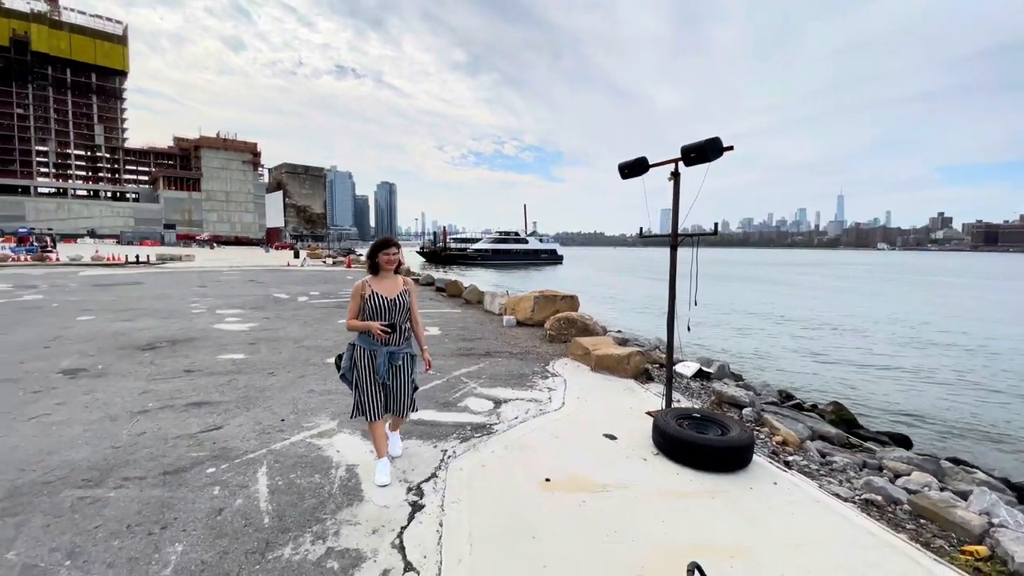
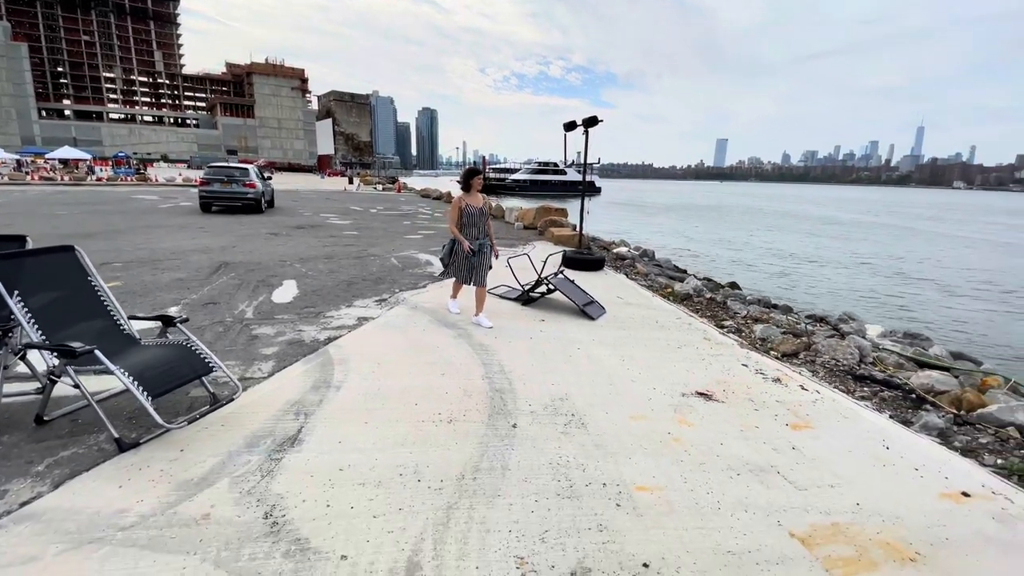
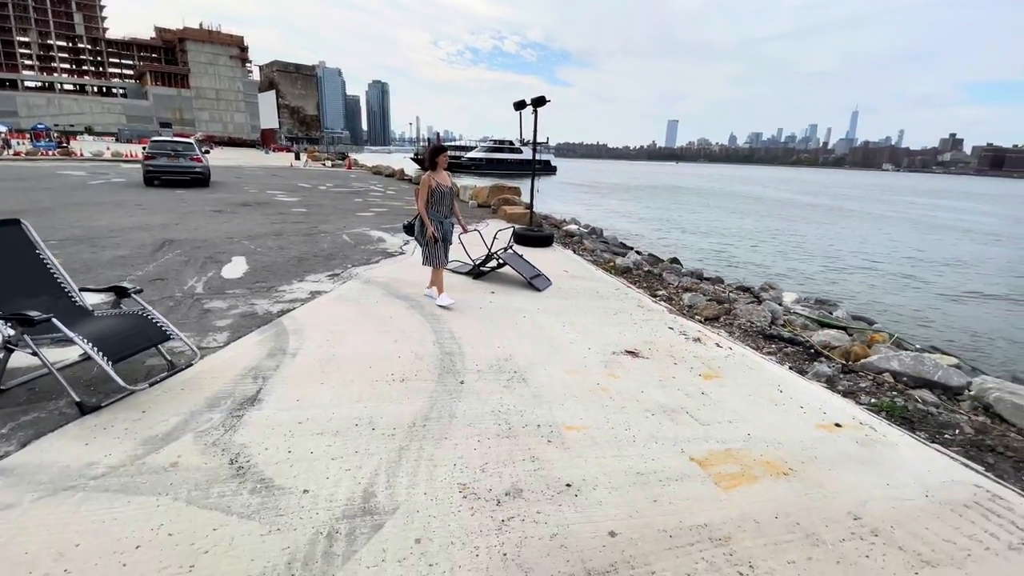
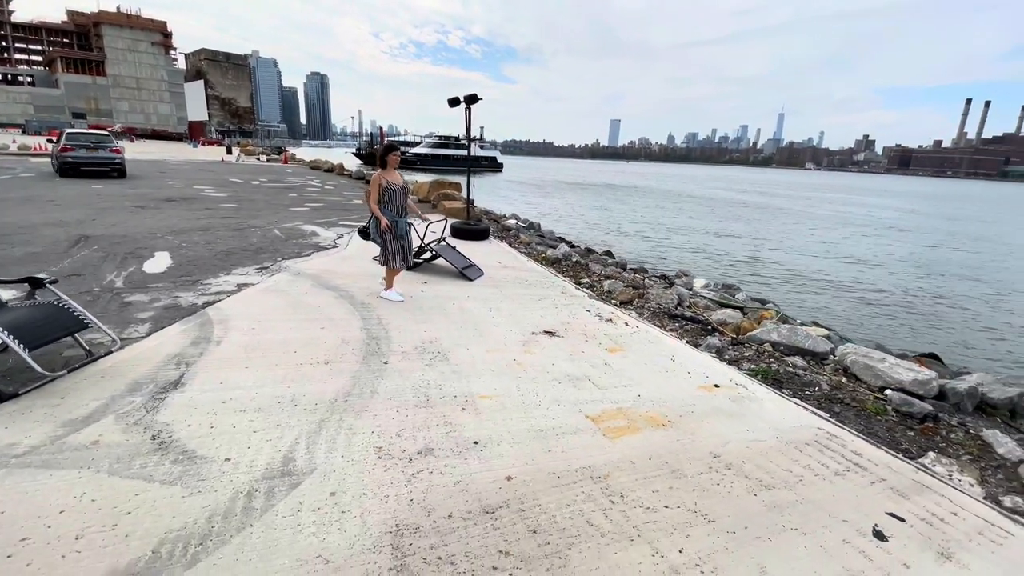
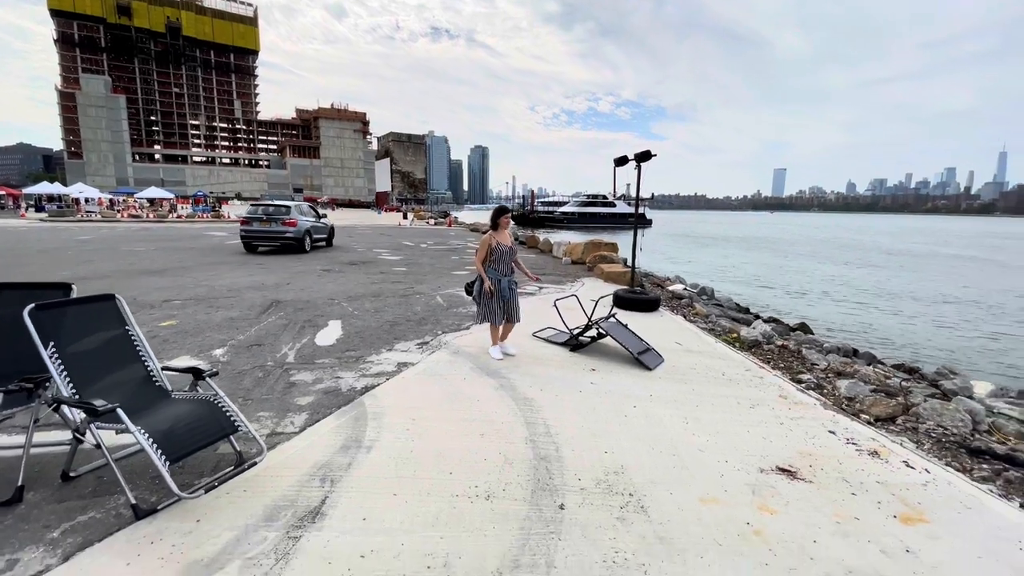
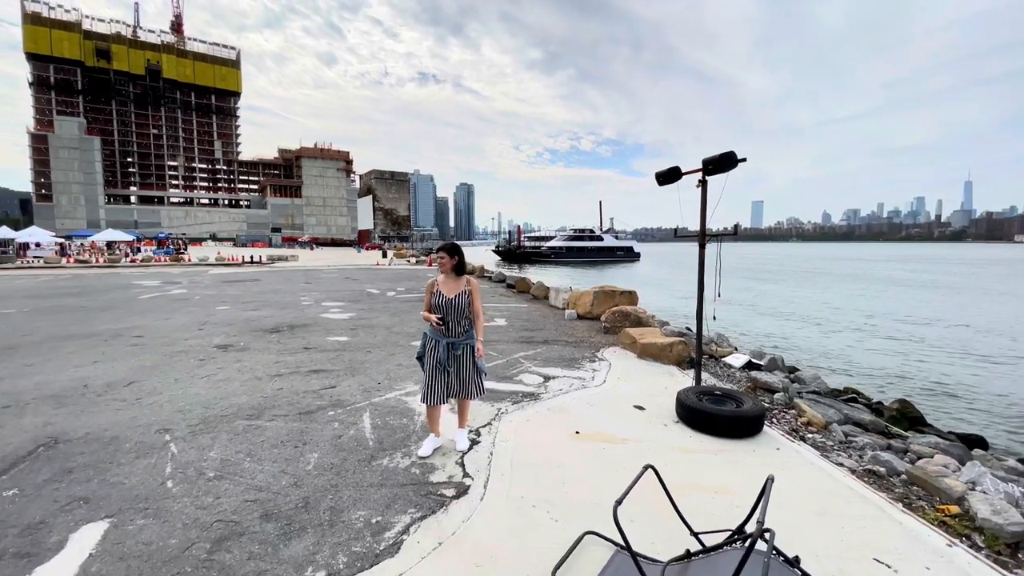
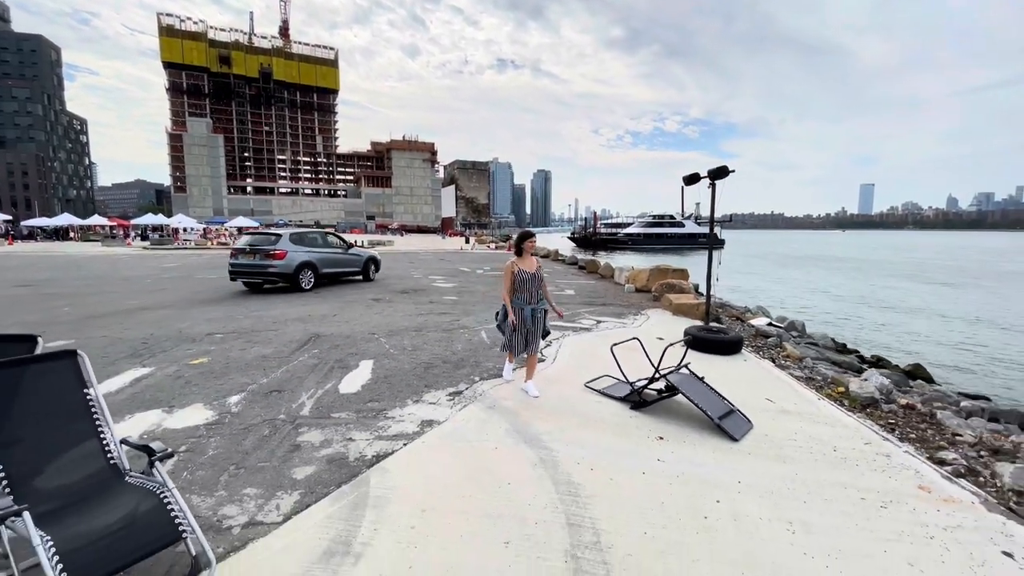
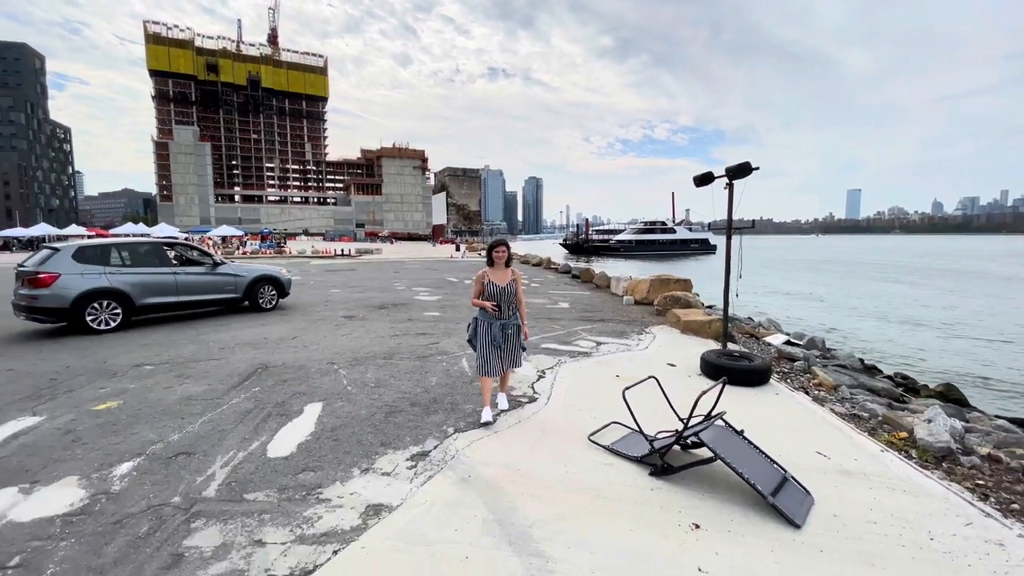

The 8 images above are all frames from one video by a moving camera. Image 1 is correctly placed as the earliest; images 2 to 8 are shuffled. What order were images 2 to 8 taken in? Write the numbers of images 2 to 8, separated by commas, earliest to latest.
6, 8, 7, 5, 2, 3, 4
